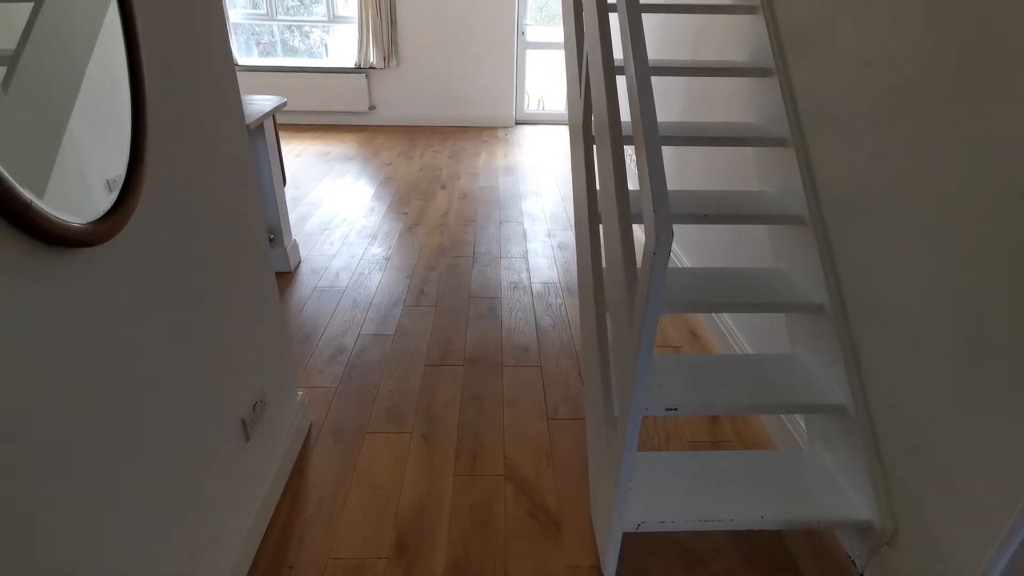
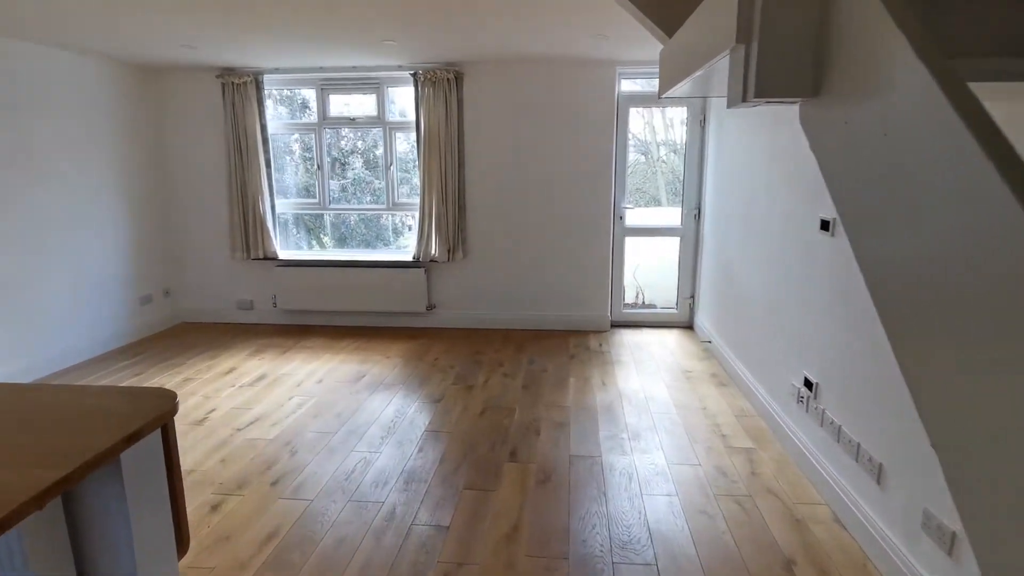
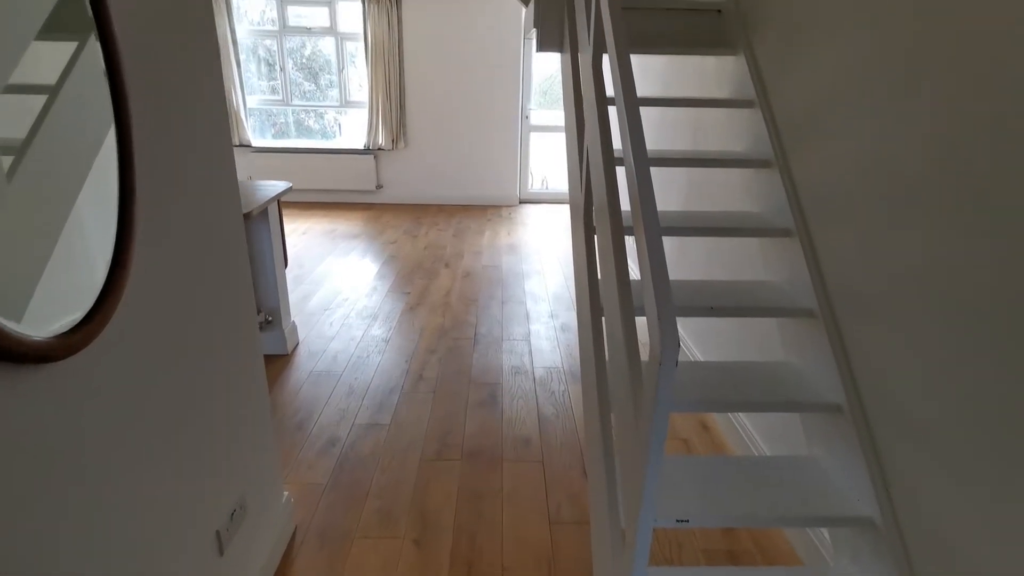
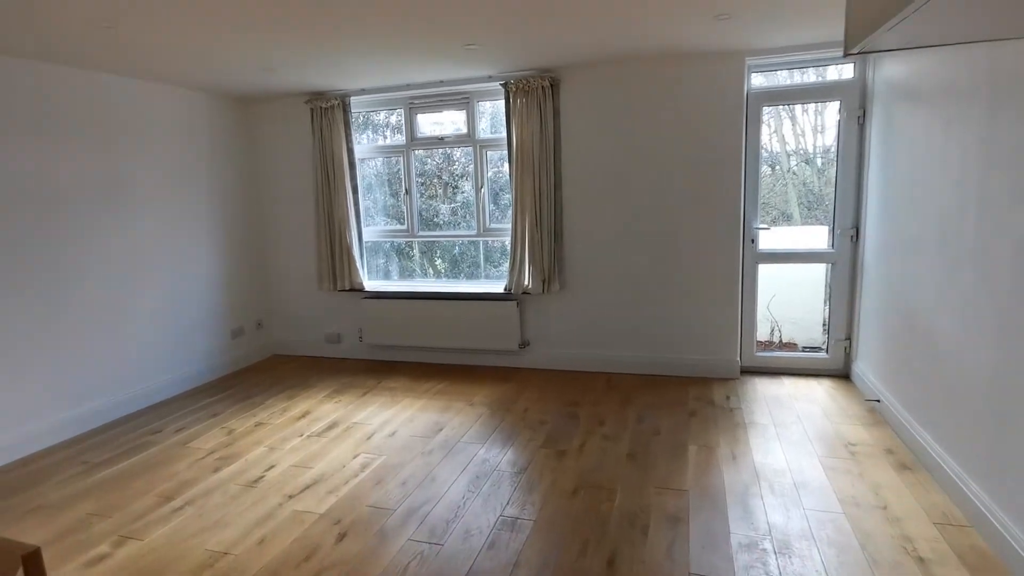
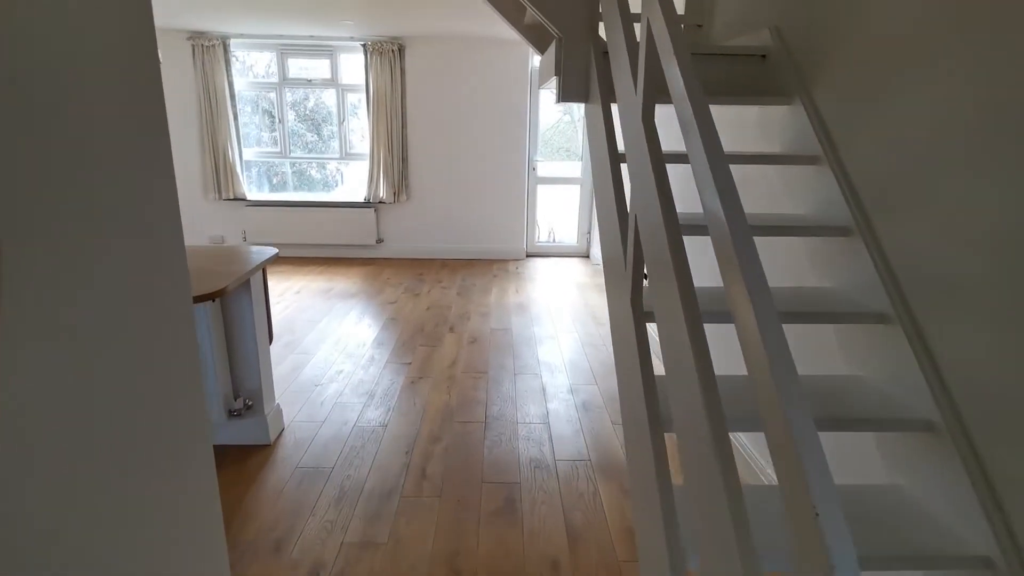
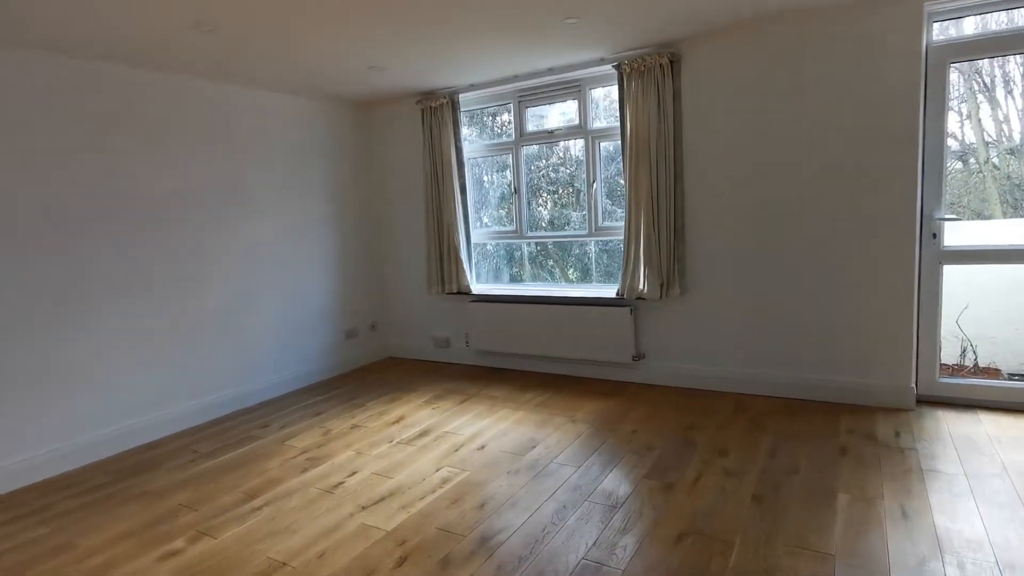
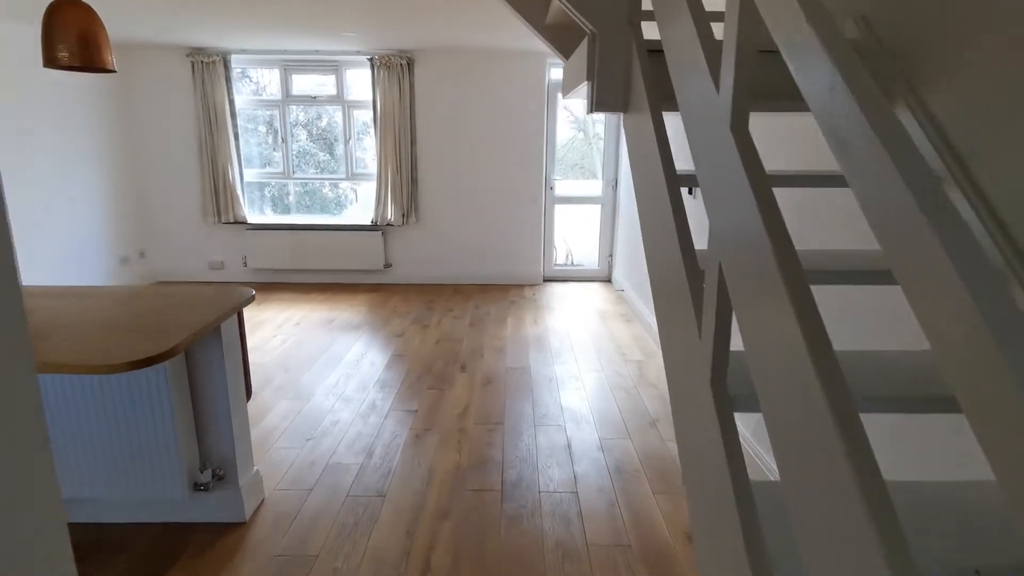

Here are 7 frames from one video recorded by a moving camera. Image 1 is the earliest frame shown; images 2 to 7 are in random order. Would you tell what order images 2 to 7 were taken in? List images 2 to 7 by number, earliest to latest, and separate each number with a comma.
3, 5, 7, 2, 4, 6
